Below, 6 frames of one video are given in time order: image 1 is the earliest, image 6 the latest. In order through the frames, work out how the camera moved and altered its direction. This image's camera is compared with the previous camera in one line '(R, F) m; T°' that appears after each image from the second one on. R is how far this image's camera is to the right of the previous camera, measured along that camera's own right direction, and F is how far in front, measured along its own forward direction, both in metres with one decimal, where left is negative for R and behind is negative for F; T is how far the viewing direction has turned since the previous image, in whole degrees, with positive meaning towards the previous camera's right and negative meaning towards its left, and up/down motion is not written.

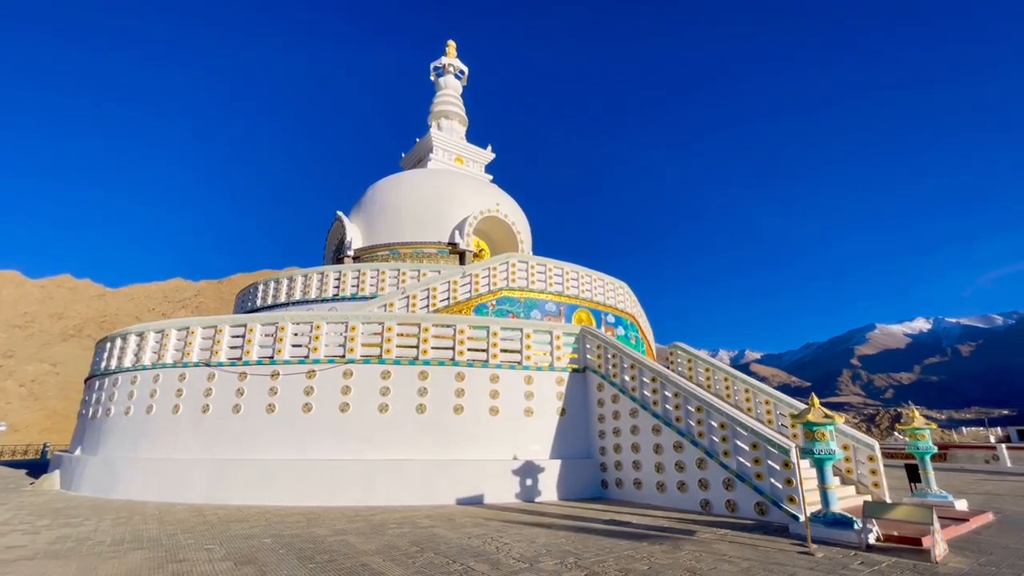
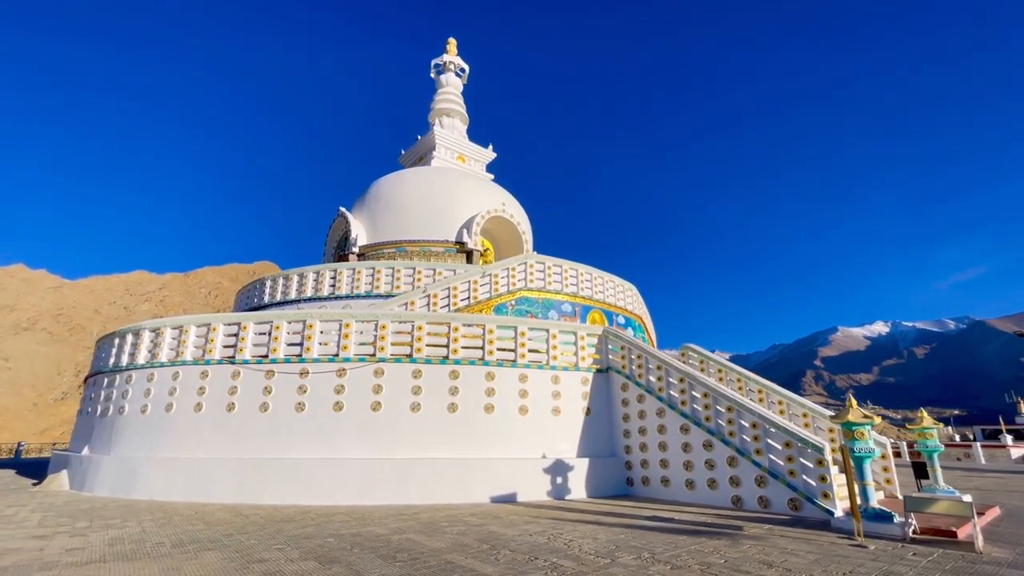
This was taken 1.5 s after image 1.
(-0.9, -0.1) m; +3°
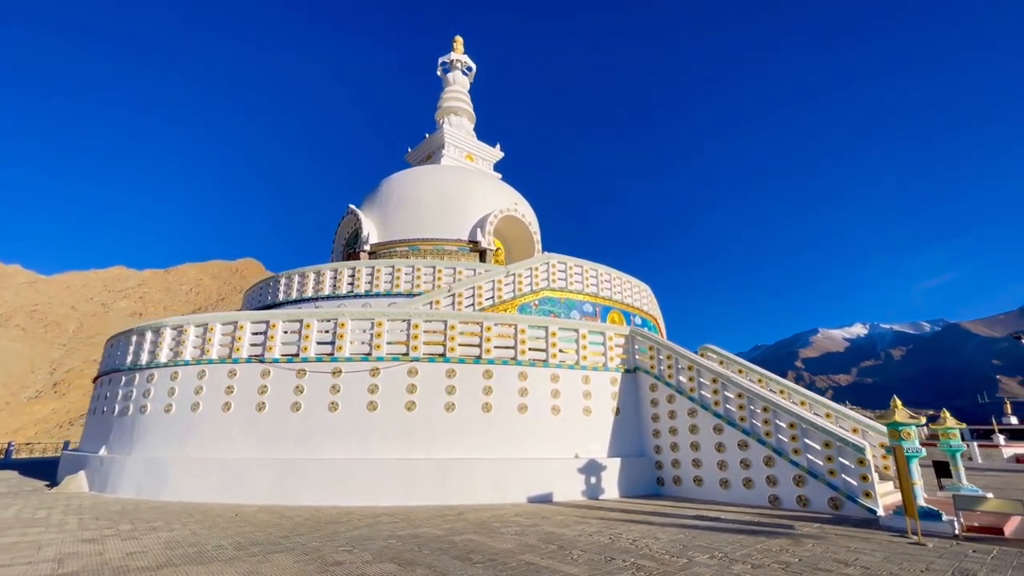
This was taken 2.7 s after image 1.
(-0.8, 0.0) m; +2°
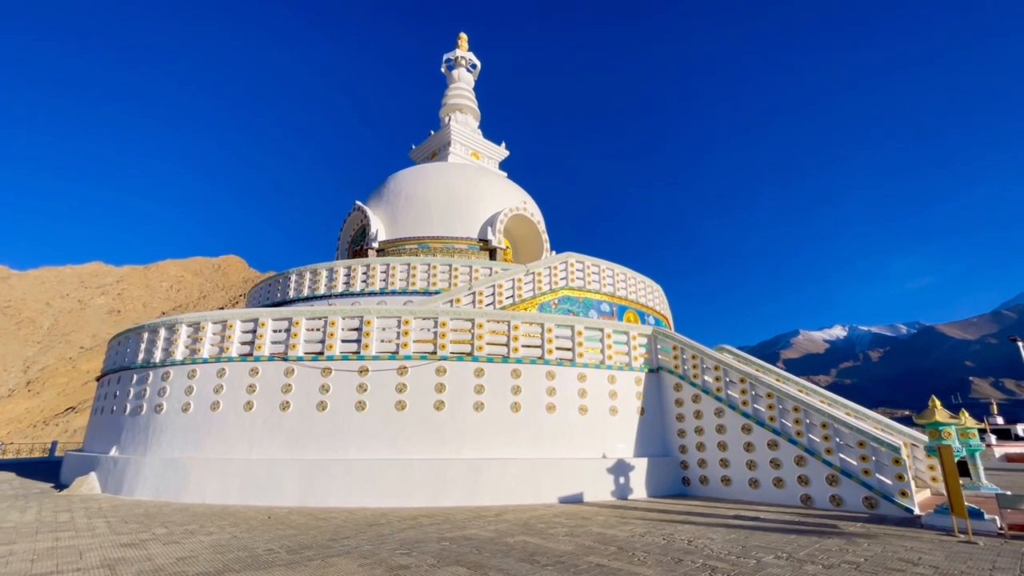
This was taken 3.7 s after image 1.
(-0.7, +0.1) m; +2°
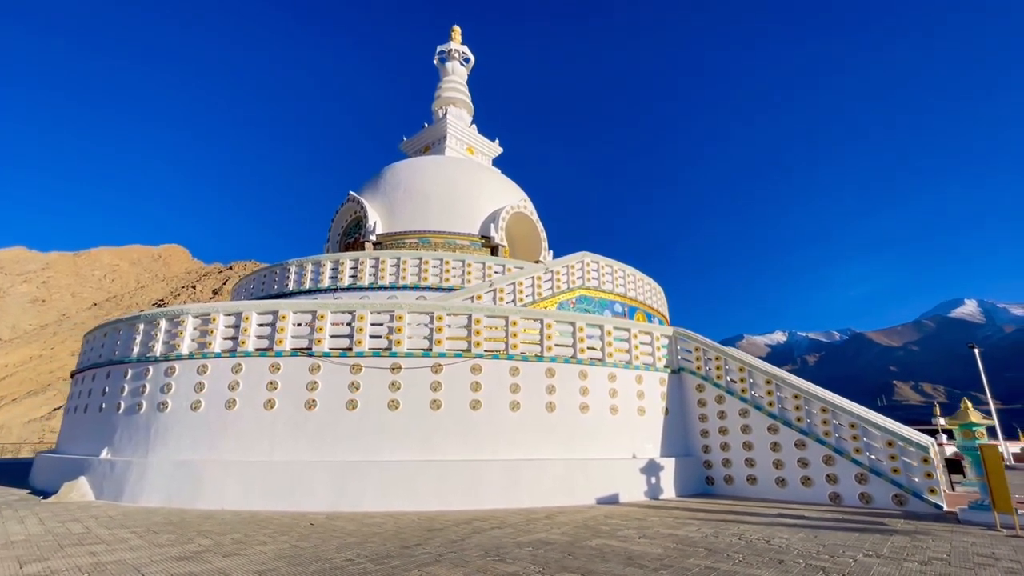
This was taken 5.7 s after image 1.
(-1.2, +0.2) m; +5°
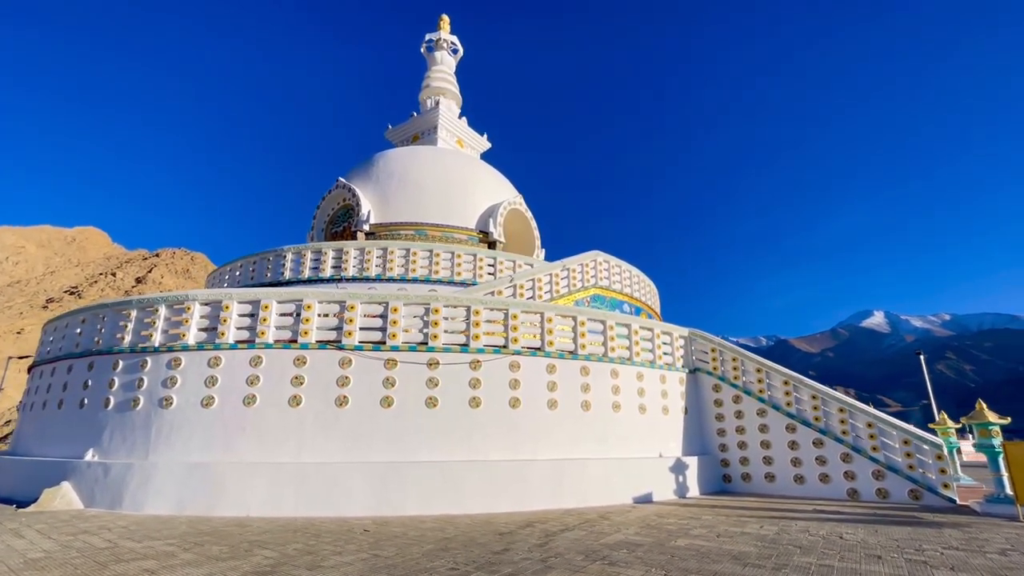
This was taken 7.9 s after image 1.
(-1.3, +0.3) m; +6°
